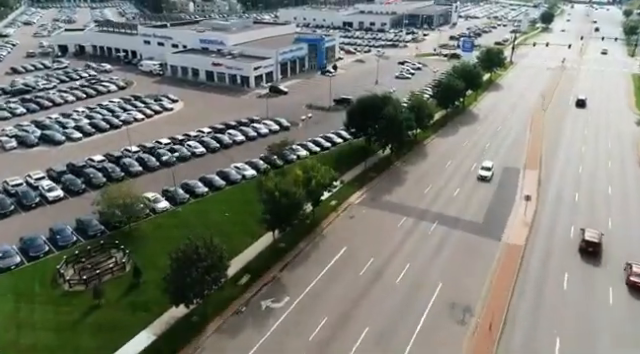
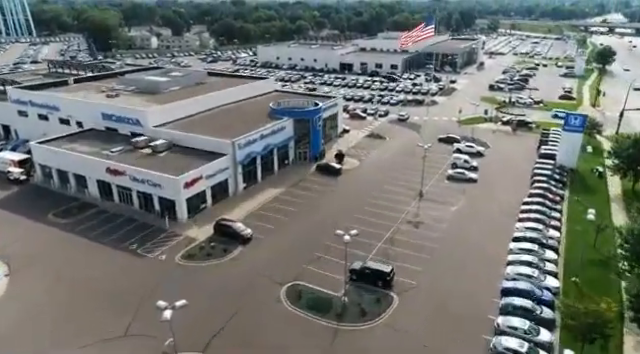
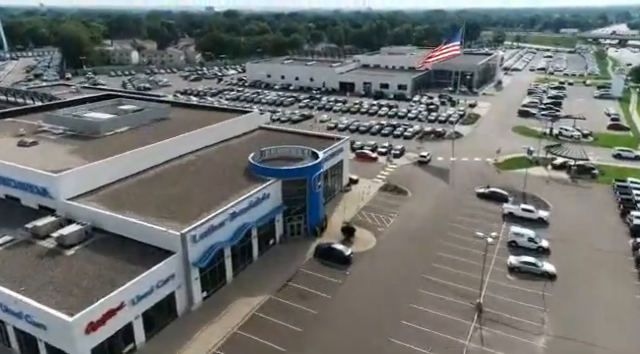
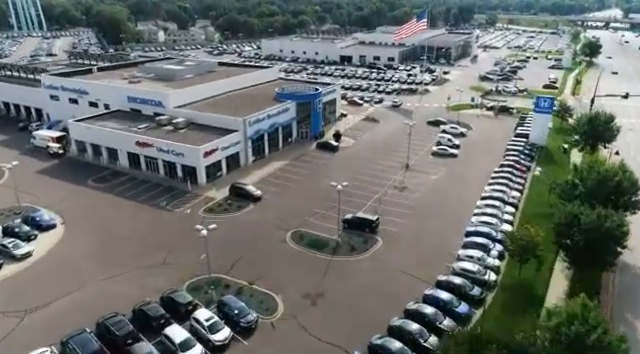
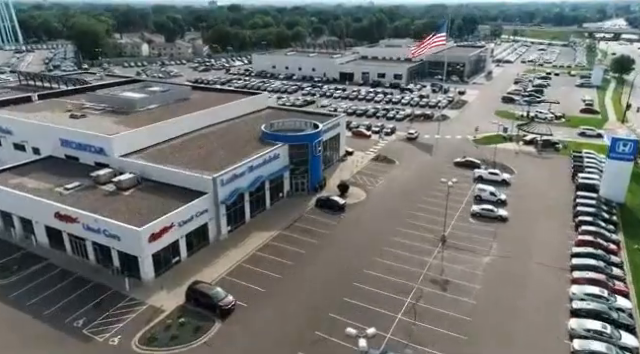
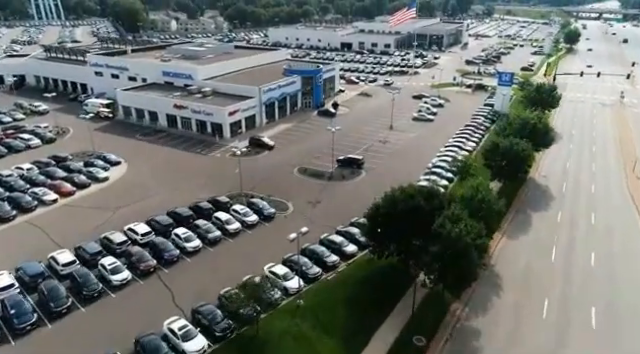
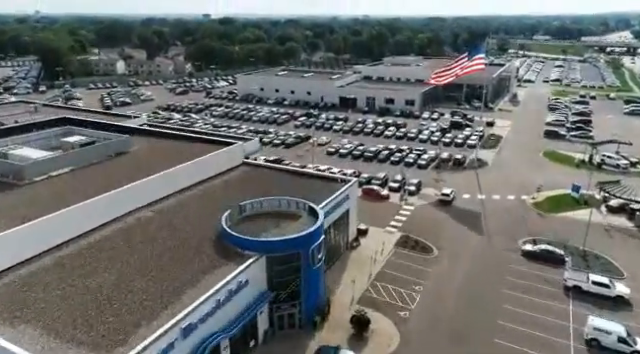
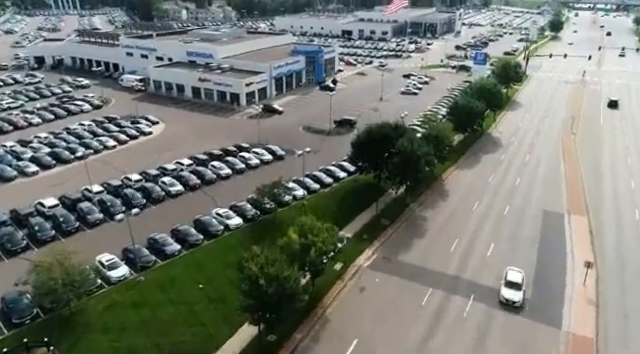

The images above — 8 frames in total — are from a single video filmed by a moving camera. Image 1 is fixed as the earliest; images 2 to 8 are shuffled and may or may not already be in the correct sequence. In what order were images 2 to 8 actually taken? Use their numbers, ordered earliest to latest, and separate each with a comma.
8, 6, 4, 2, 5, 3, 7
